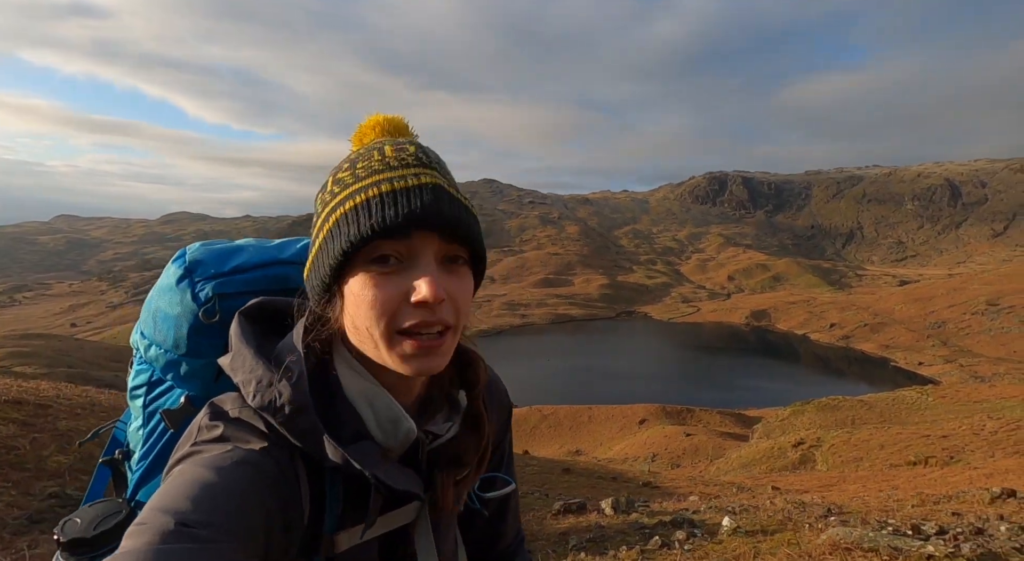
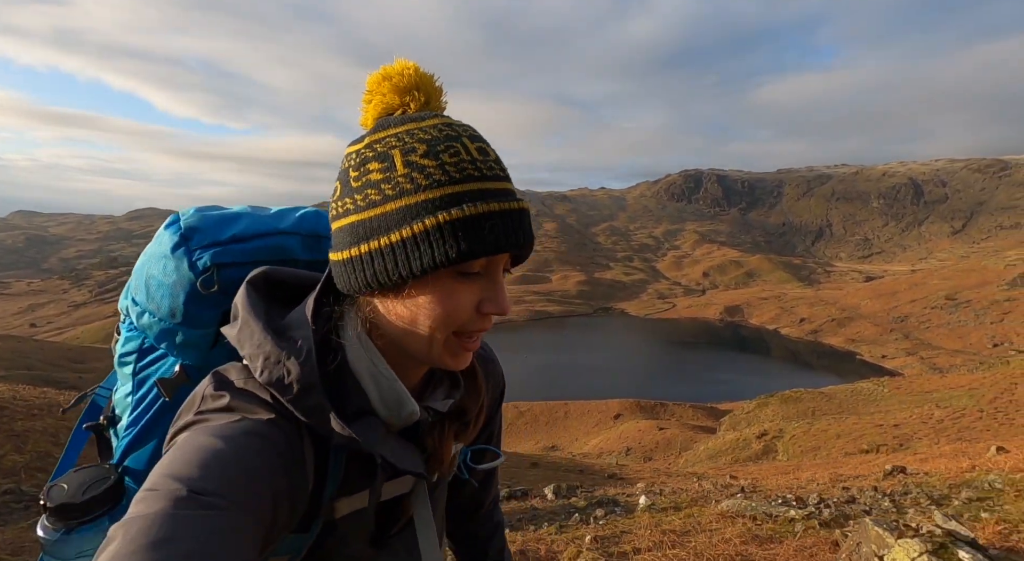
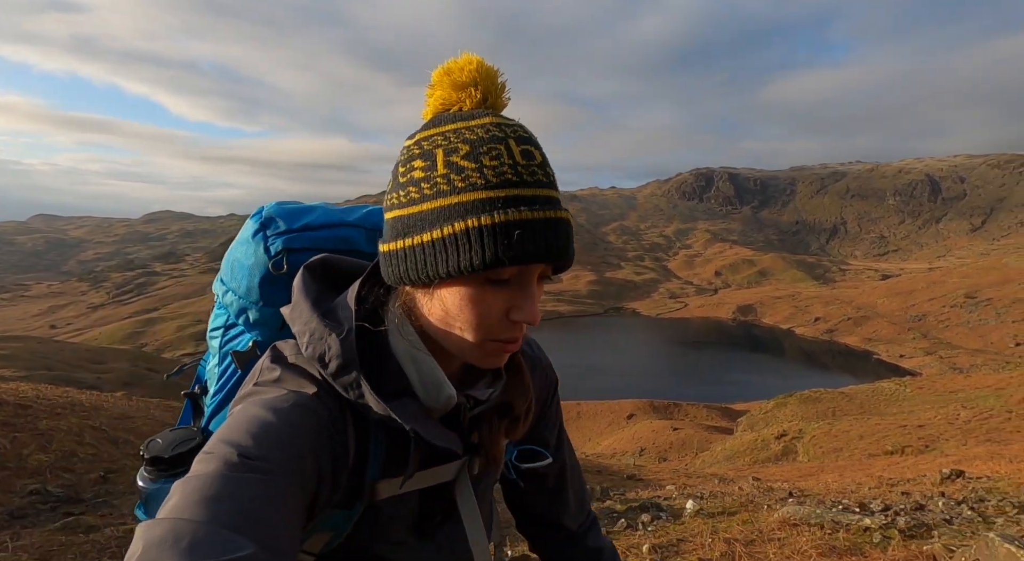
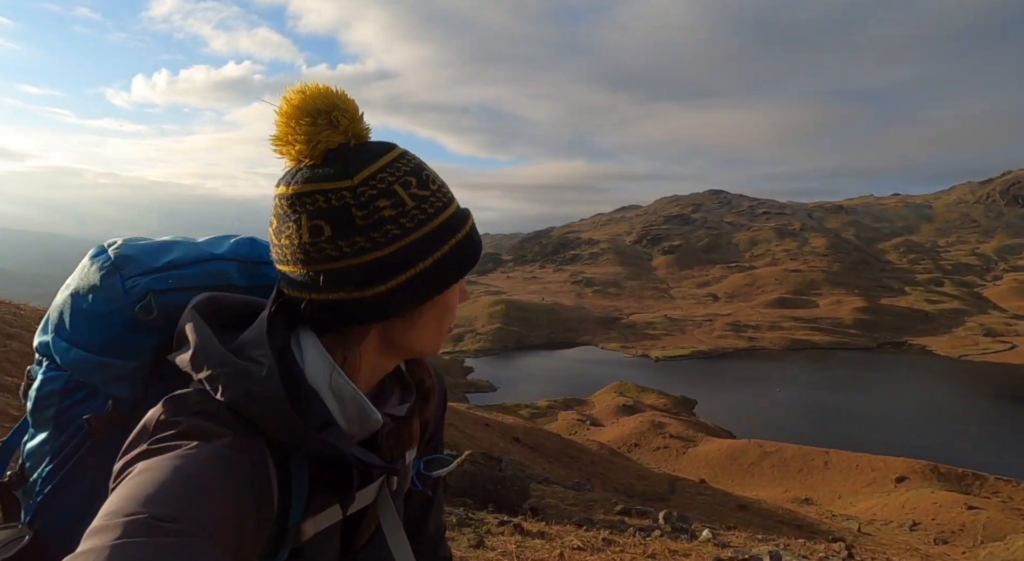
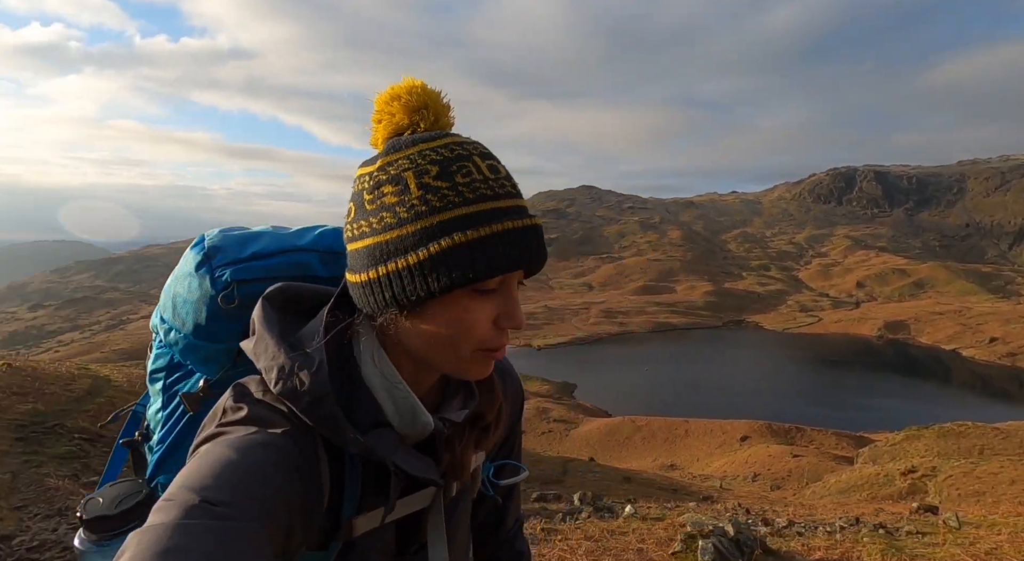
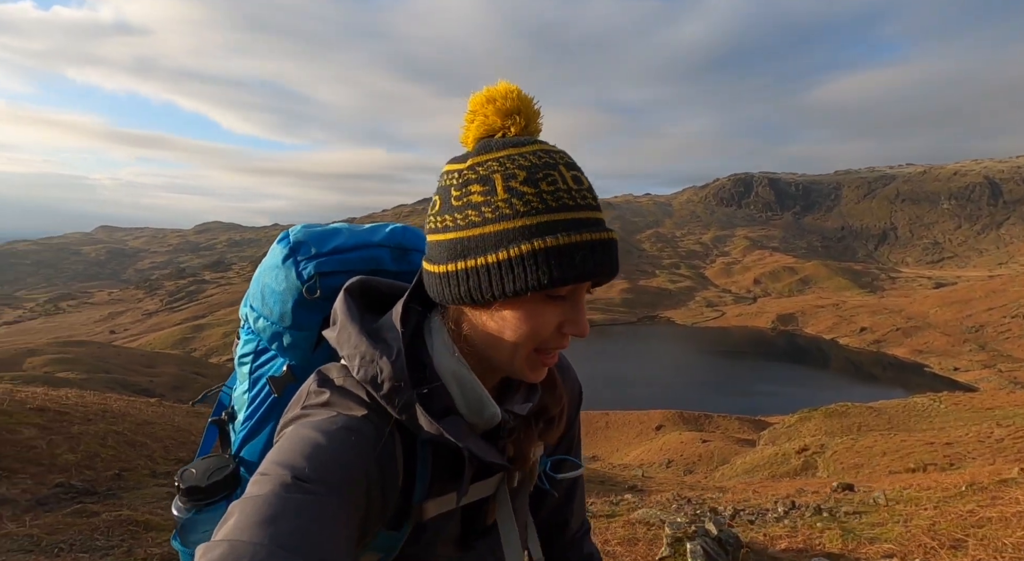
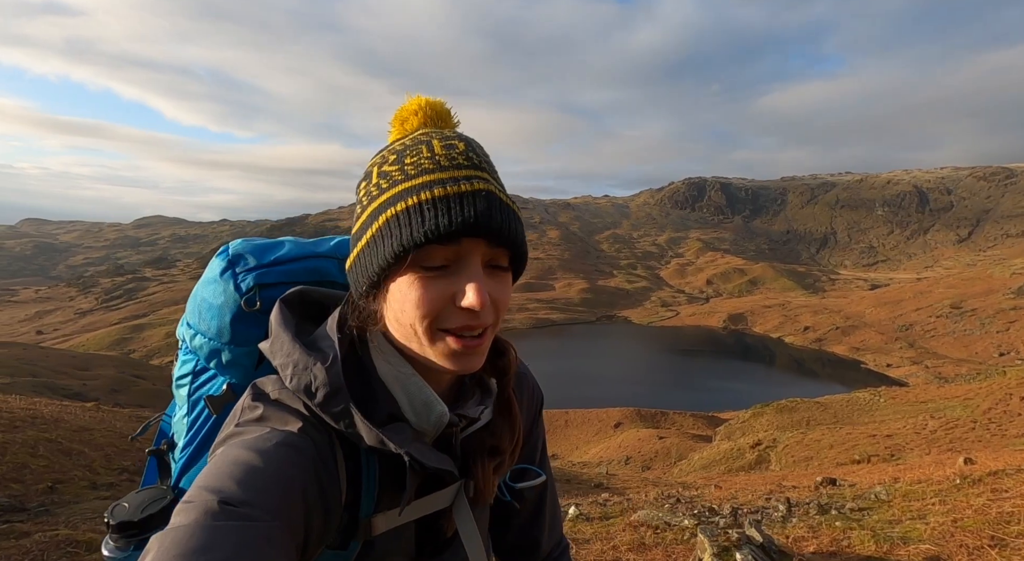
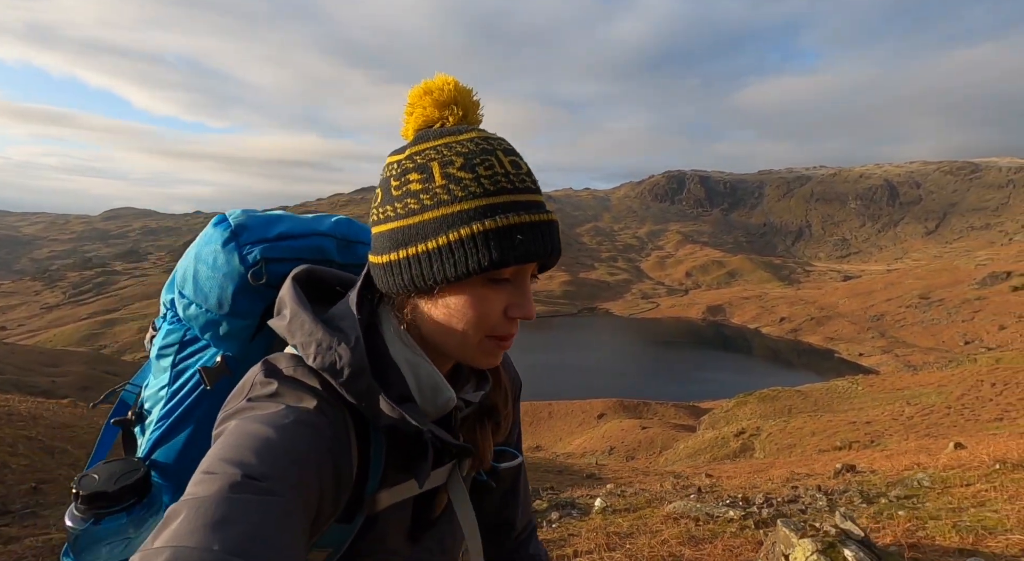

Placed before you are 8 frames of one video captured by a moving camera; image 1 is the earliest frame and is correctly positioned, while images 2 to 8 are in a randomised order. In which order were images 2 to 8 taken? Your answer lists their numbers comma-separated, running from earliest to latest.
3, 2, 8, 7, 6, 5, 4
